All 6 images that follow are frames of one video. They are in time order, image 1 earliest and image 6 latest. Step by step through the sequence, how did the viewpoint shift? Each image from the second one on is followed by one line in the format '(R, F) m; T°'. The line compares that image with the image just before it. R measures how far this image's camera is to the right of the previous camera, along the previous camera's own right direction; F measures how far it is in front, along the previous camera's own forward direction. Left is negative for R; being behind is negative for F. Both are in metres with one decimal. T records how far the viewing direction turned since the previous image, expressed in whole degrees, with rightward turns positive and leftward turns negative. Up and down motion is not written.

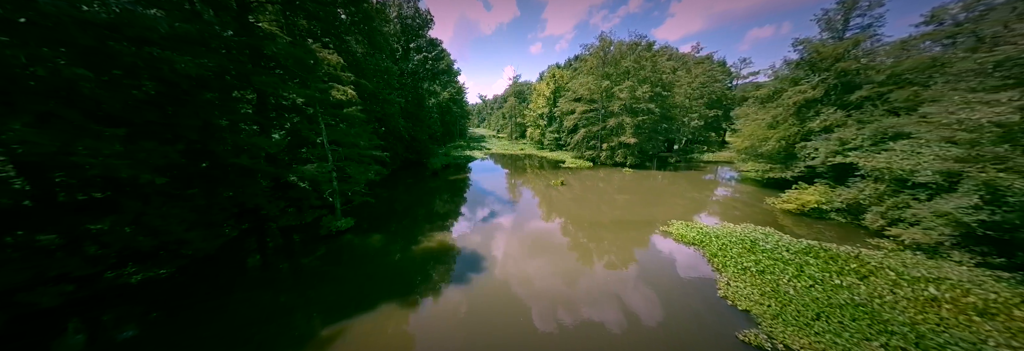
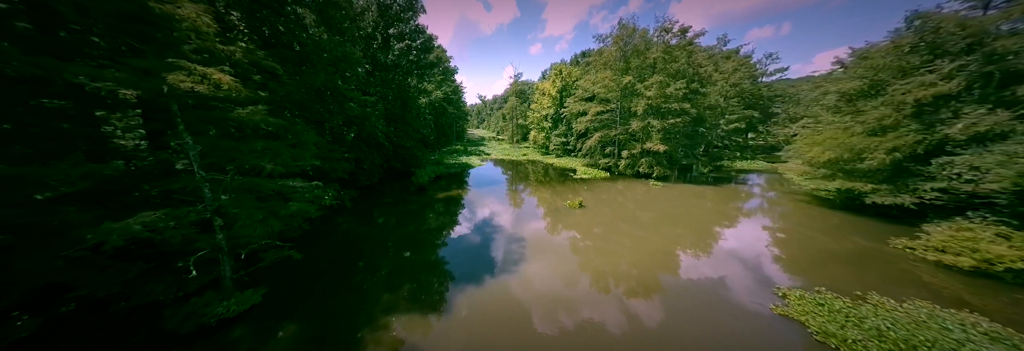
(-0.2, +2.9) m; 0°
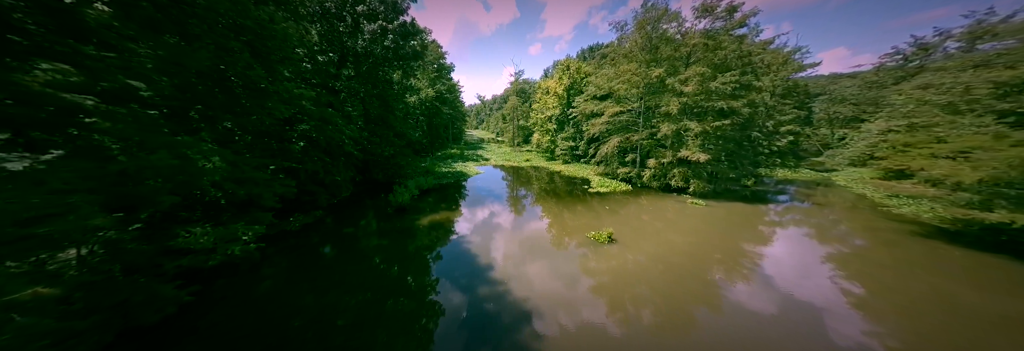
(-0.2, +2.8) m; 0°
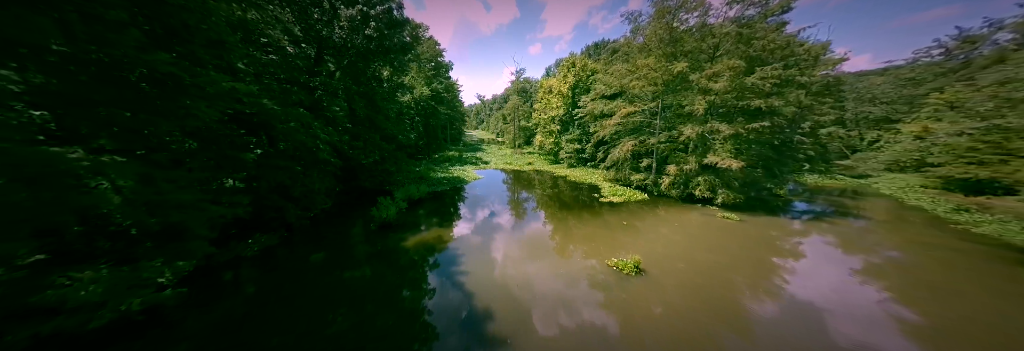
(-0.1, +1.5) m; 0°
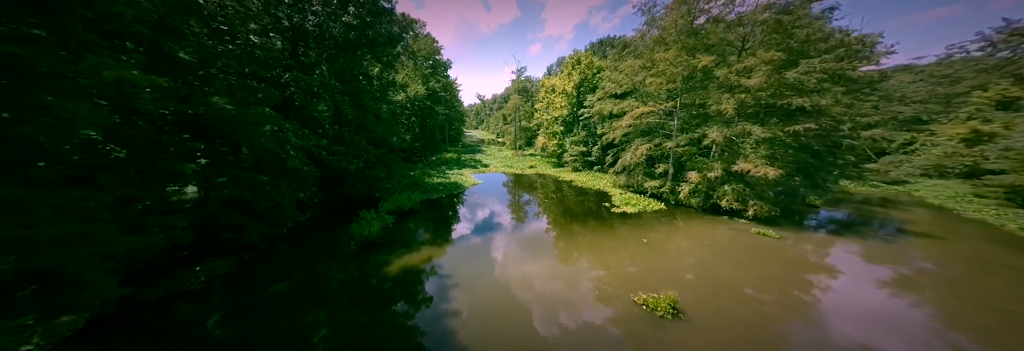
(-0.1, +1.3) m; 0°
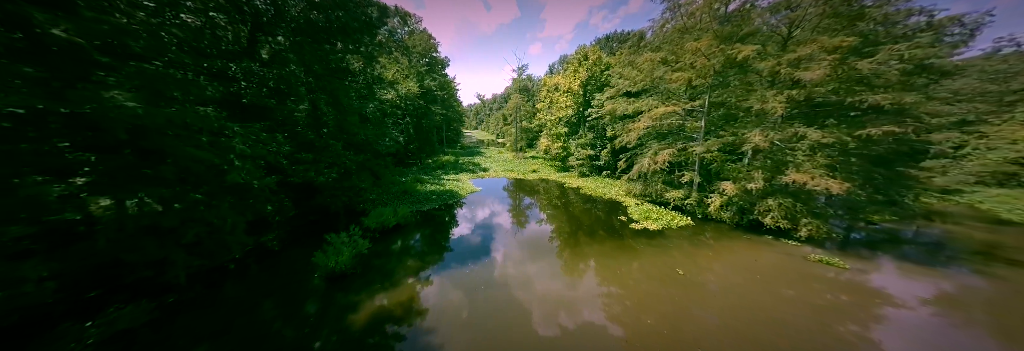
(-0.1, +1.6) m; 0°
